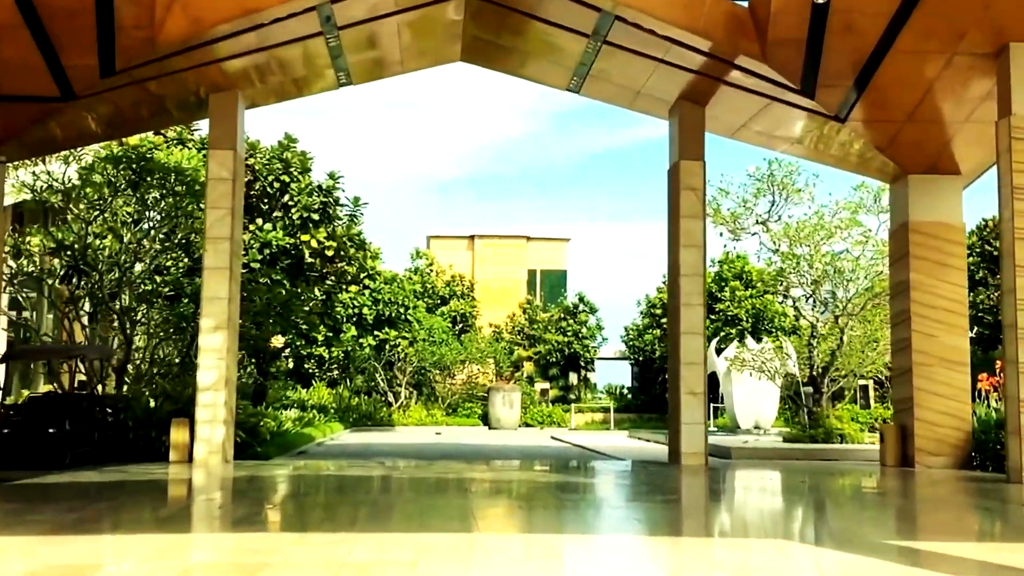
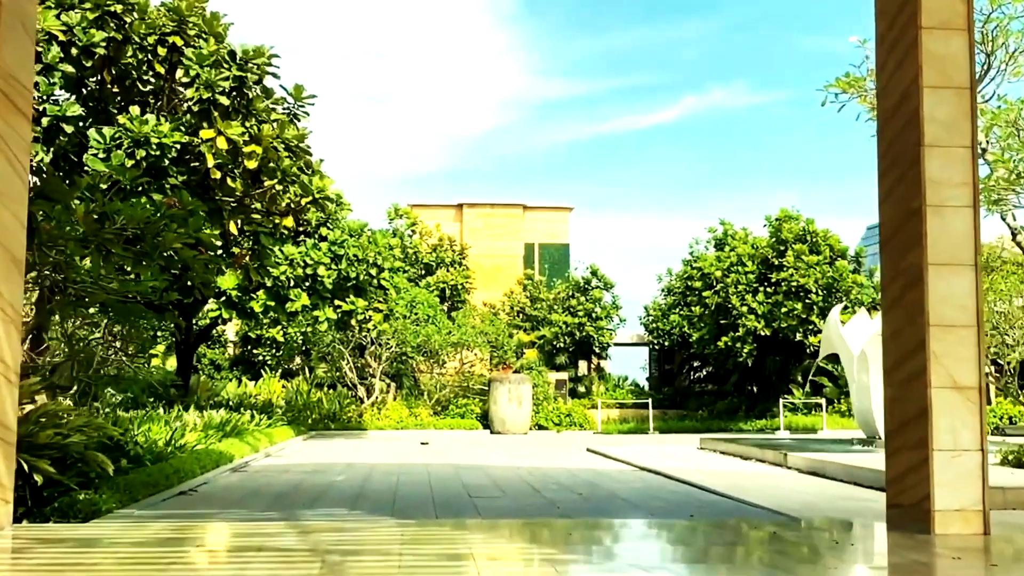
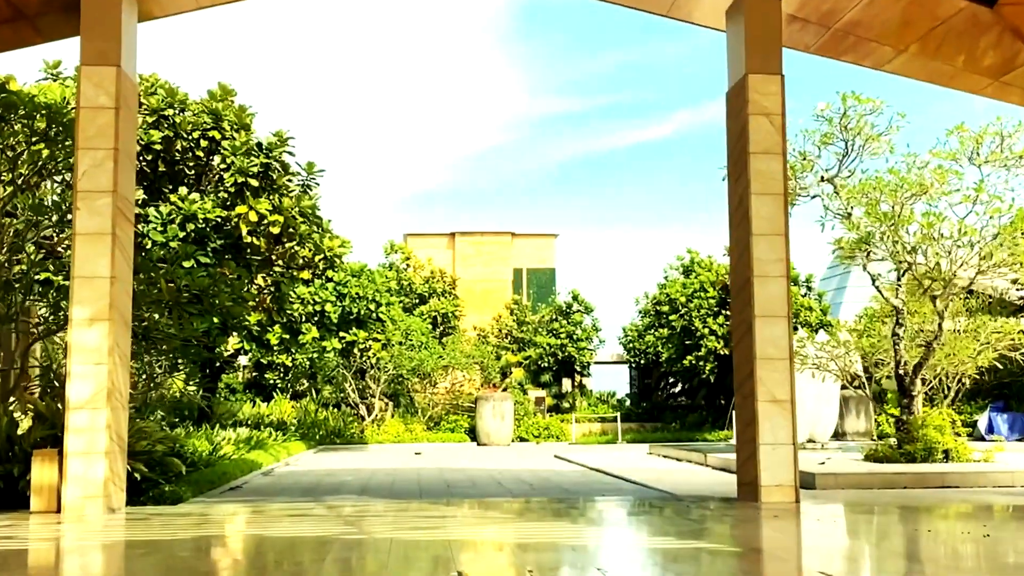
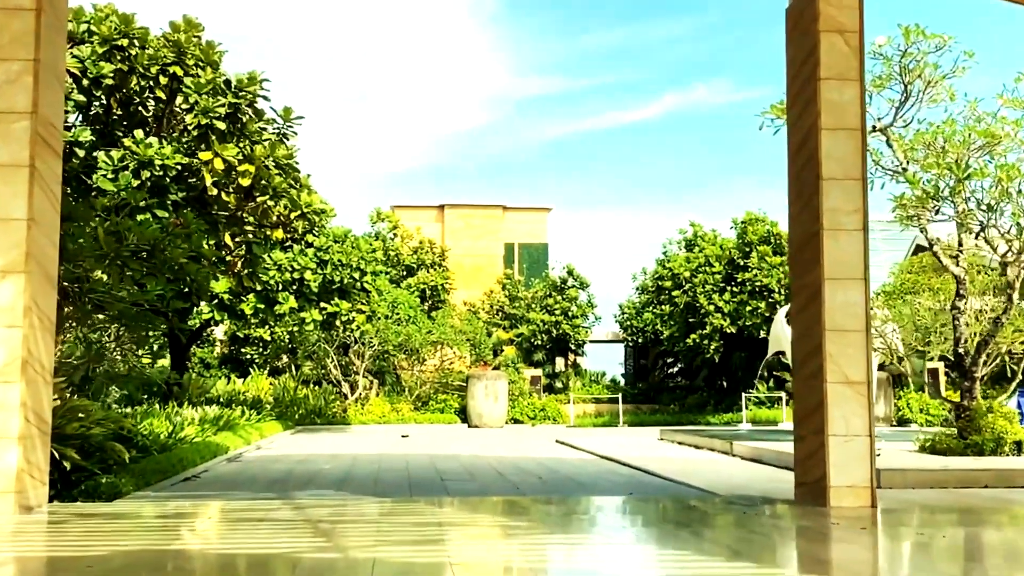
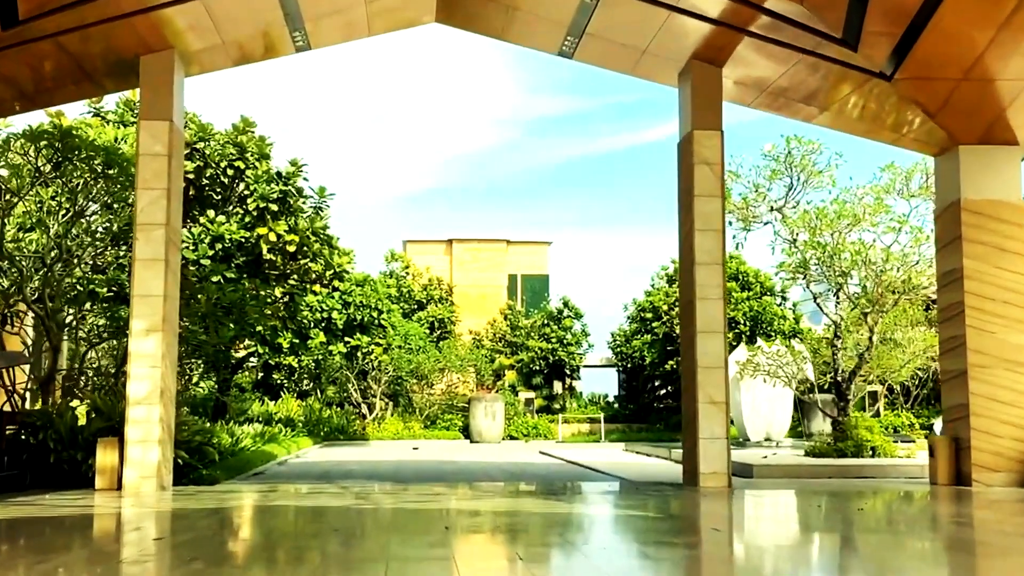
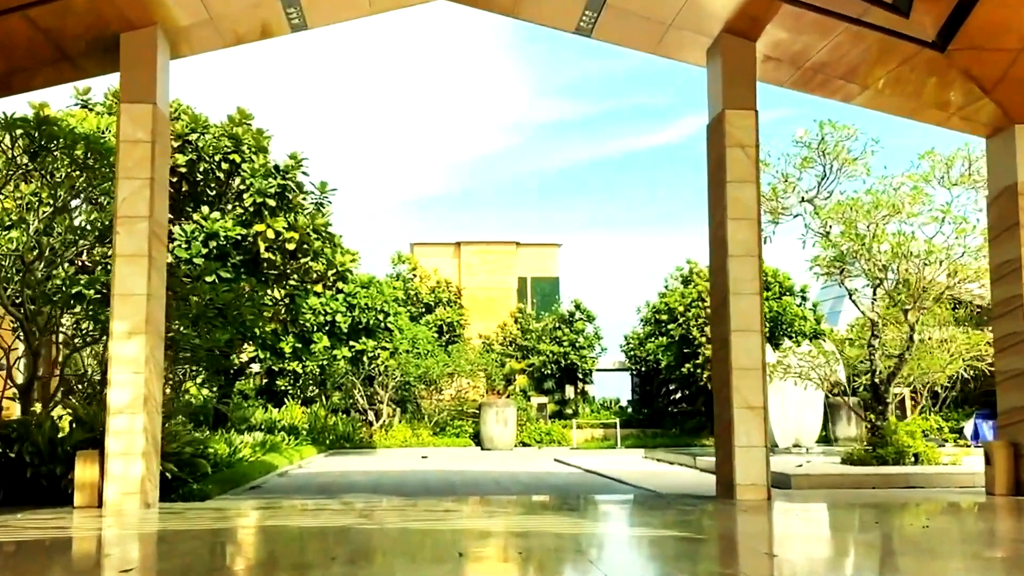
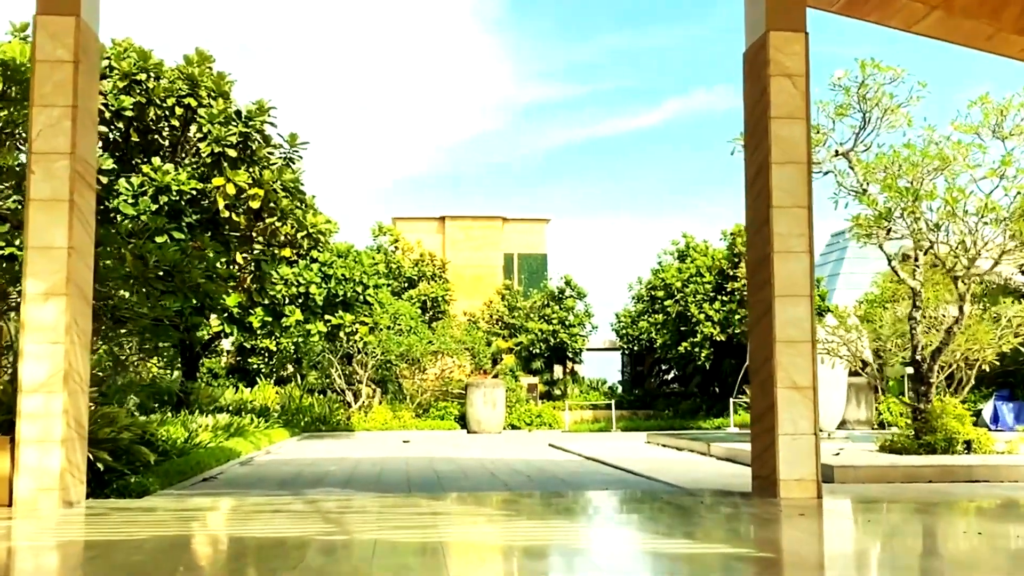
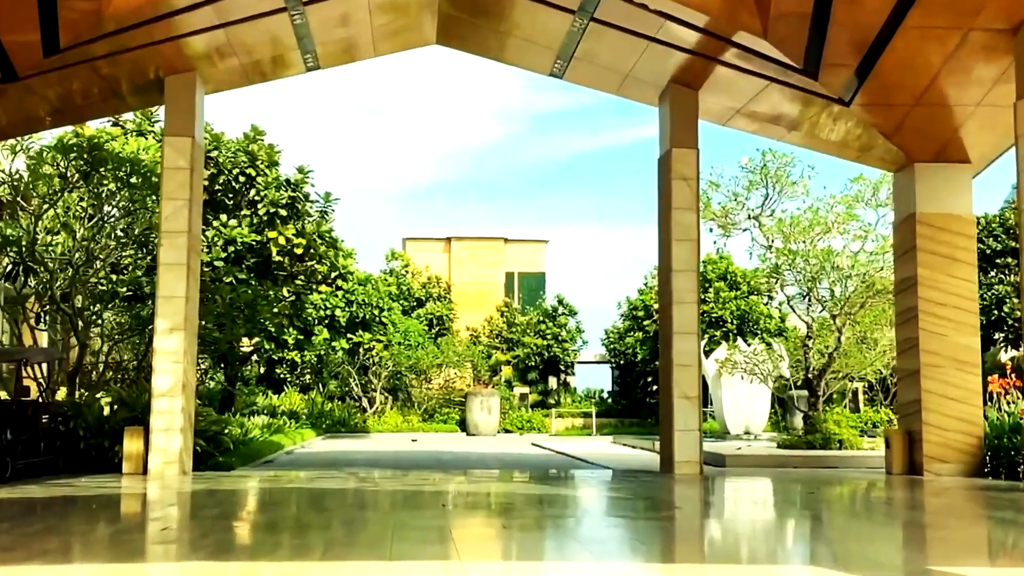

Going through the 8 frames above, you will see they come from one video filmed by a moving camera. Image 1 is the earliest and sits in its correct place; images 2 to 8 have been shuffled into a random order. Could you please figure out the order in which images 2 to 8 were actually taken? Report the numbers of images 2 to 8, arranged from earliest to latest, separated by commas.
8, 5, 6, 3, 7, 4, 2
